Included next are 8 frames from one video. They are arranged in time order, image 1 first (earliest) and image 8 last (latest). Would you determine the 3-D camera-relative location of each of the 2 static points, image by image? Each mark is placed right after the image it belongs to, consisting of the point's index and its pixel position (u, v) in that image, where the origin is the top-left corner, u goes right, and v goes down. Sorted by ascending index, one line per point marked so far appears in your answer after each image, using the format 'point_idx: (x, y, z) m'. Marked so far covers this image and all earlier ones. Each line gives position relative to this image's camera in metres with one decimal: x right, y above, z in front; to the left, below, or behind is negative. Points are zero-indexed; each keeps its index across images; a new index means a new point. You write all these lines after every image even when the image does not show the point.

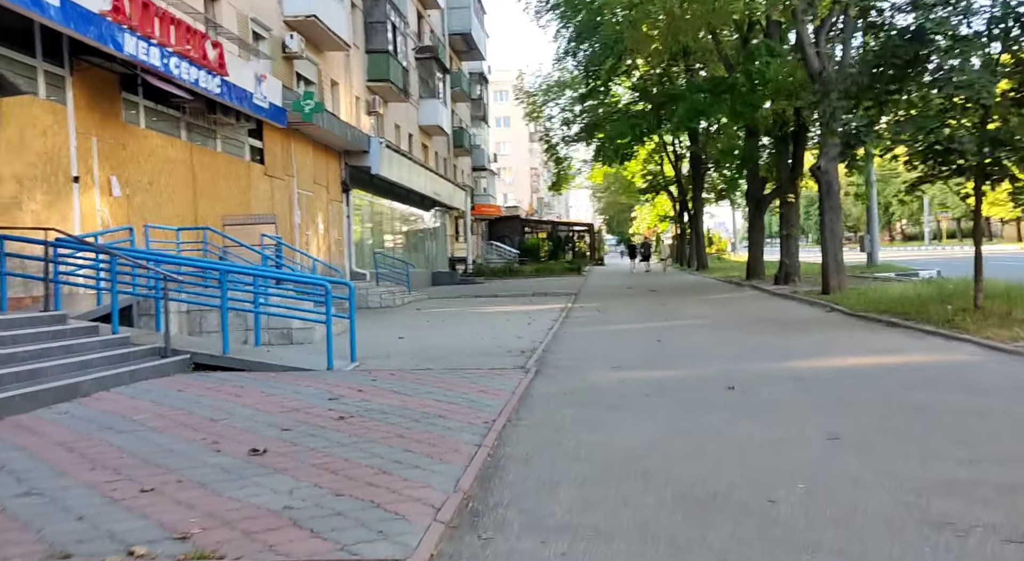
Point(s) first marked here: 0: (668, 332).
0: (+2.4, -0.8, +14.5) m
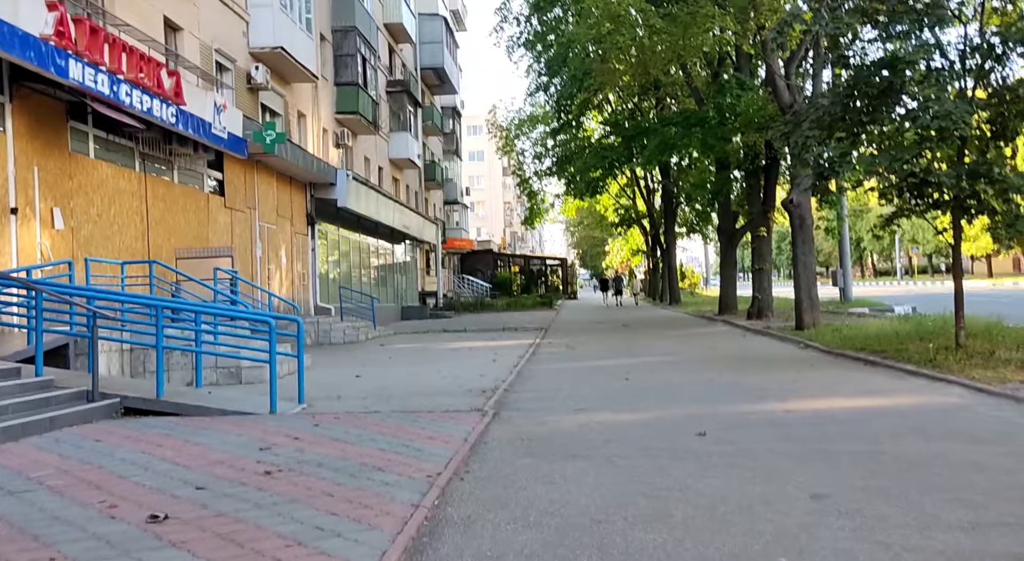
0: (+1.8, -1.3, +13.9) m
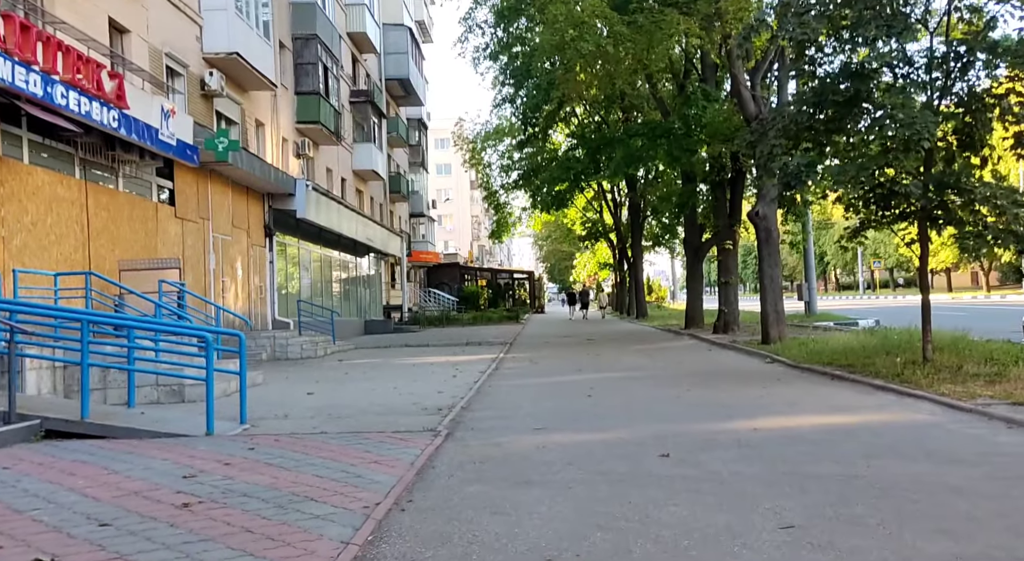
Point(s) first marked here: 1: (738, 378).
0: (+1.2, -1.5, +13.4) m
1: (+3.2, -1.4, +13.6) m
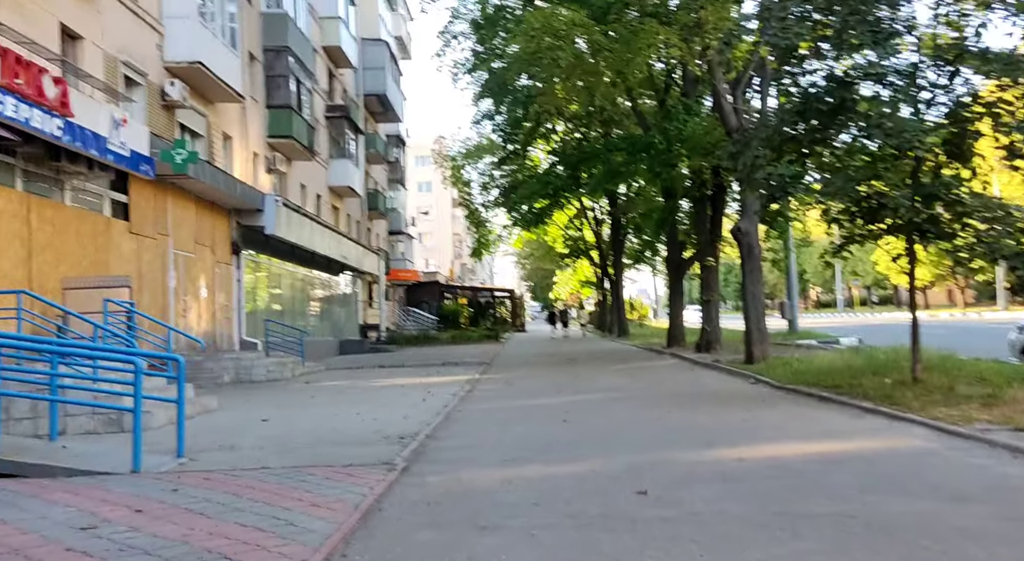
0: (+0.8, -1.7, +12.6) m
1: (+2.8, -1.6, +12.9) m
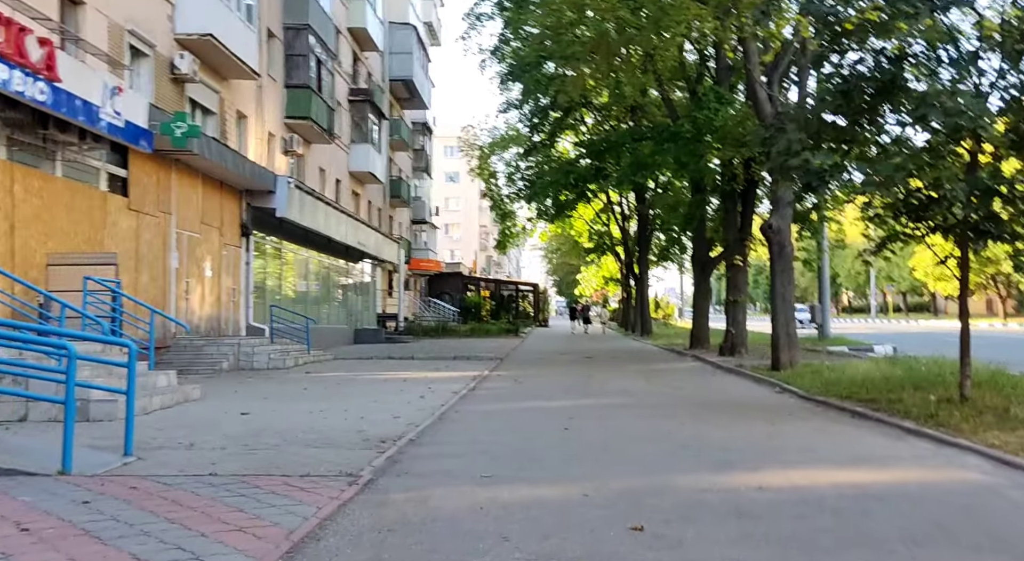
0: (+0.8, -1.7, +11.6) m
1: (+2.9, -1.6, +11.7) m
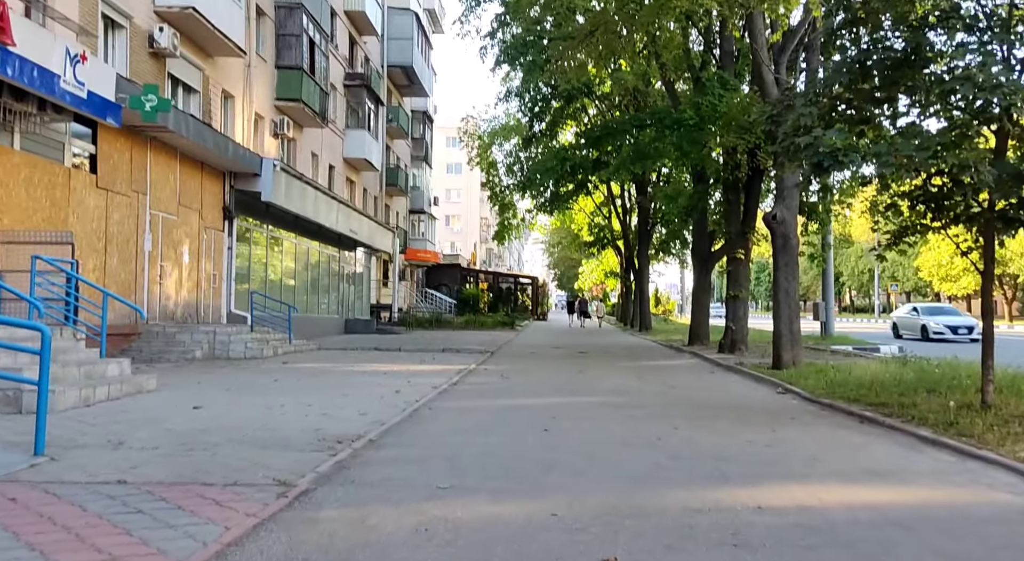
0: (+0.6, -1.5, +10.6) m
1: (+2.6, -1.5, +10.8) m
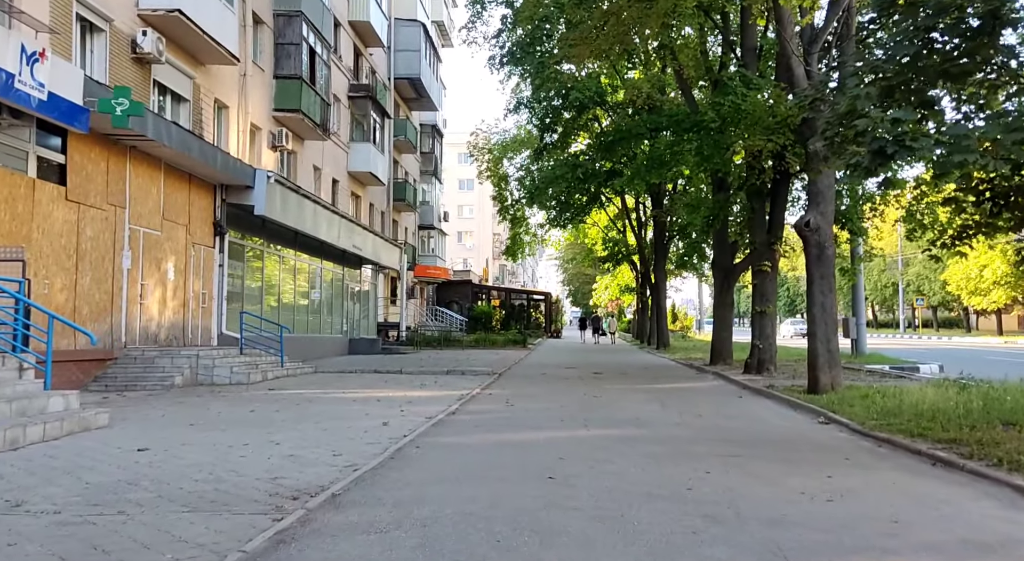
0: (+0.6, -1.7, +9.0) m
1: (+2.6, -1.7, +9.1) m
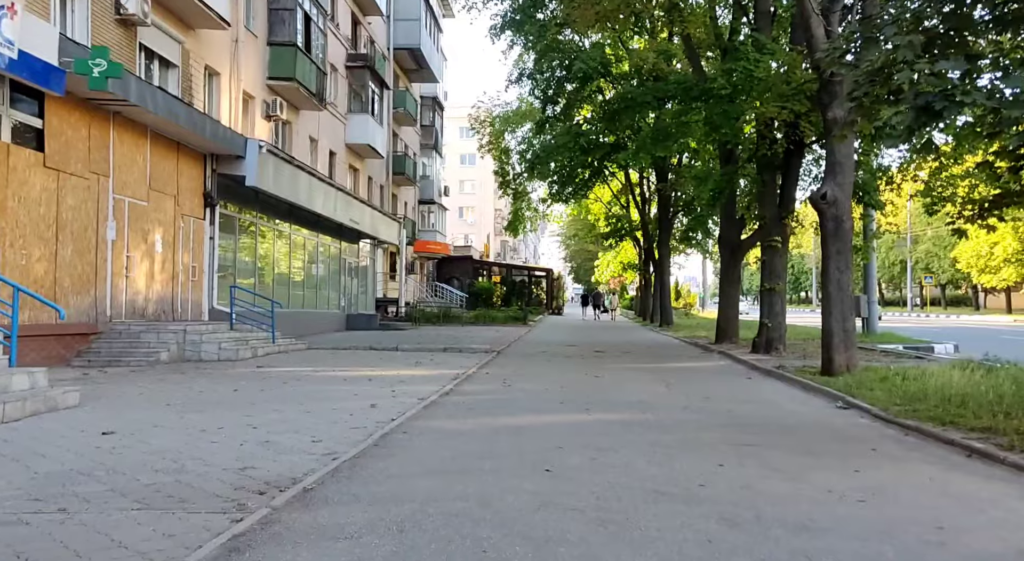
0: (+0.6, -1.4, +8.3) m
1: (+2.6, -1.4, +8.4) m
